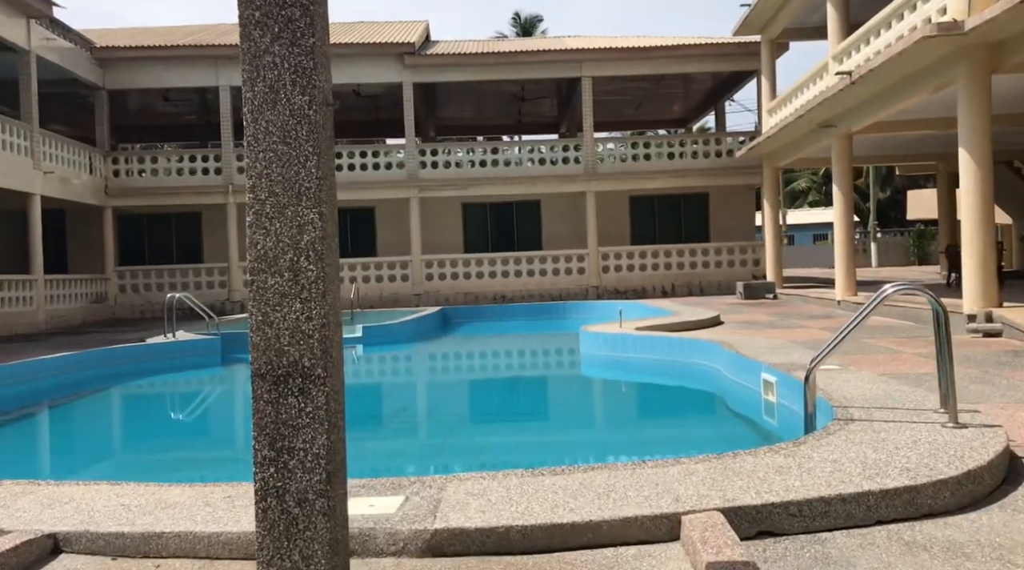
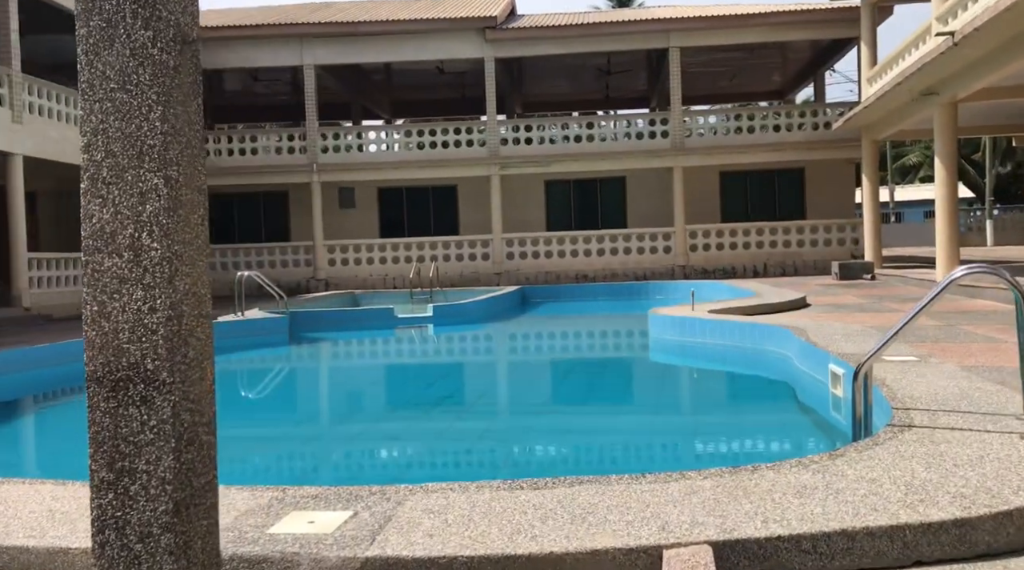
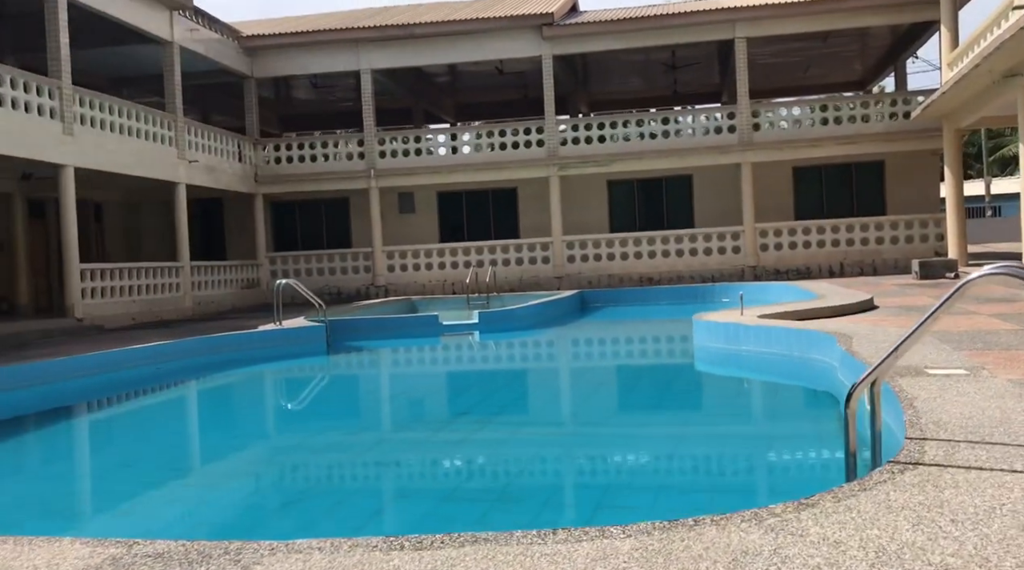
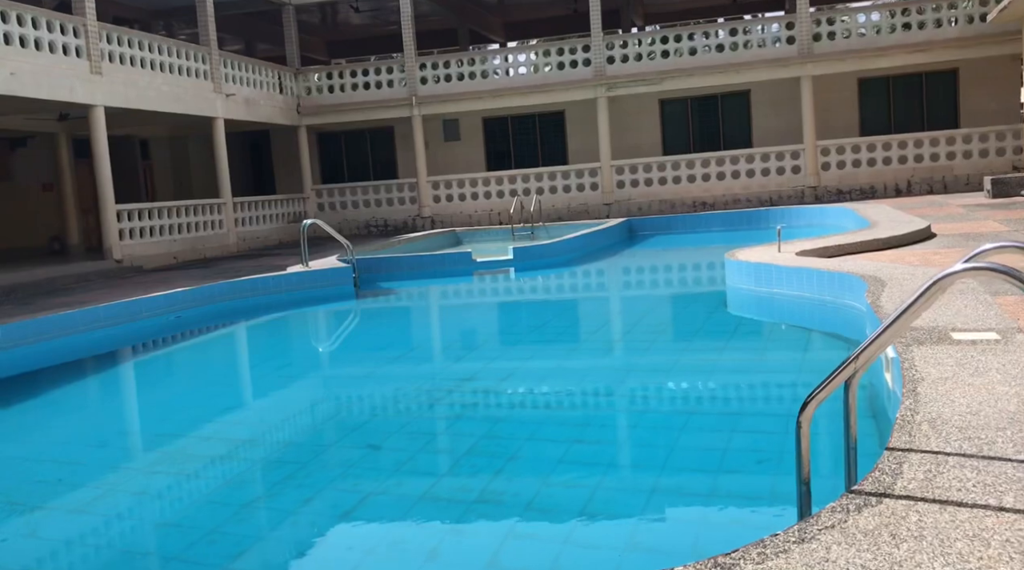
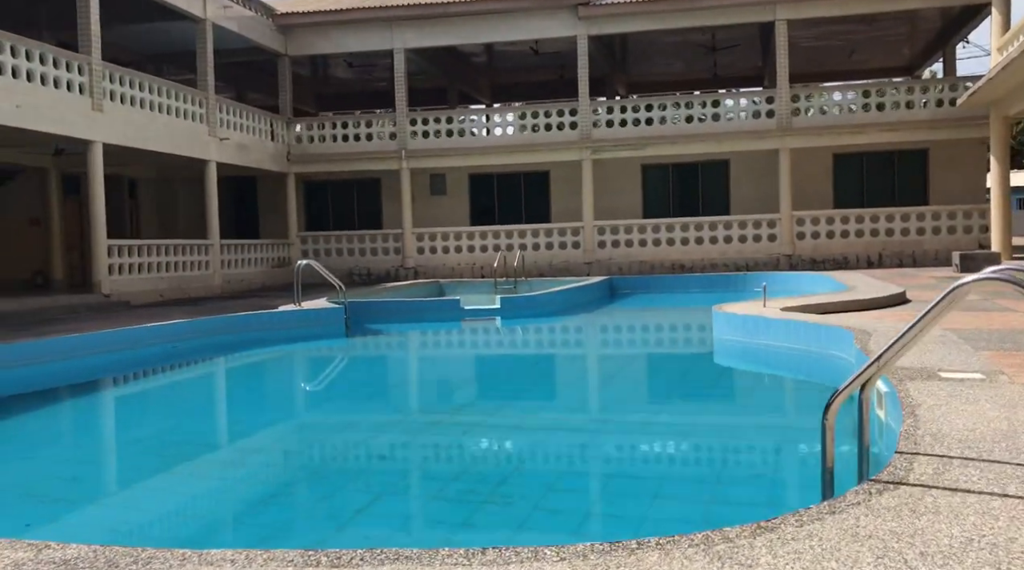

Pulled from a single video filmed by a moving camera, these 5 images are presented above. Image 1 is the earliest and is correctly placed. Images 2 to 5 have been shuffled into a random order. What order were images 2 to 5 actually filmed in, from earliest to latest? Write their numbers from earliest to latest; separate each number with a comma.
2, 3, 5, 4
